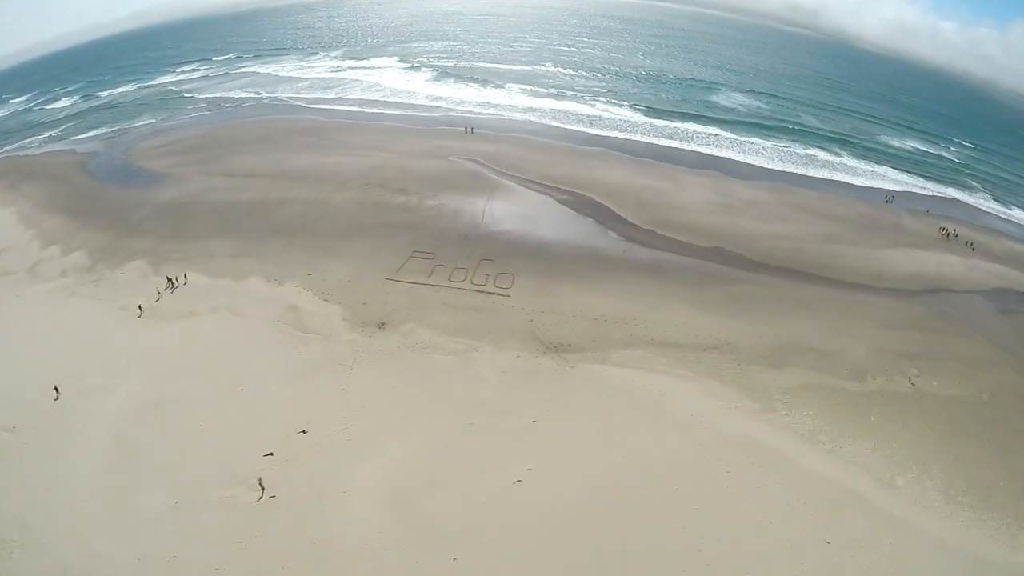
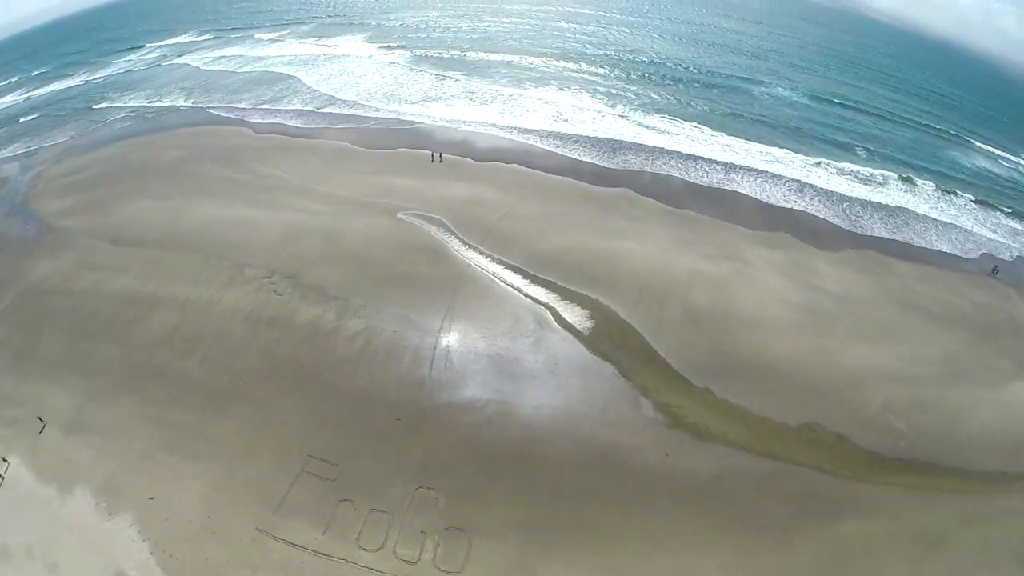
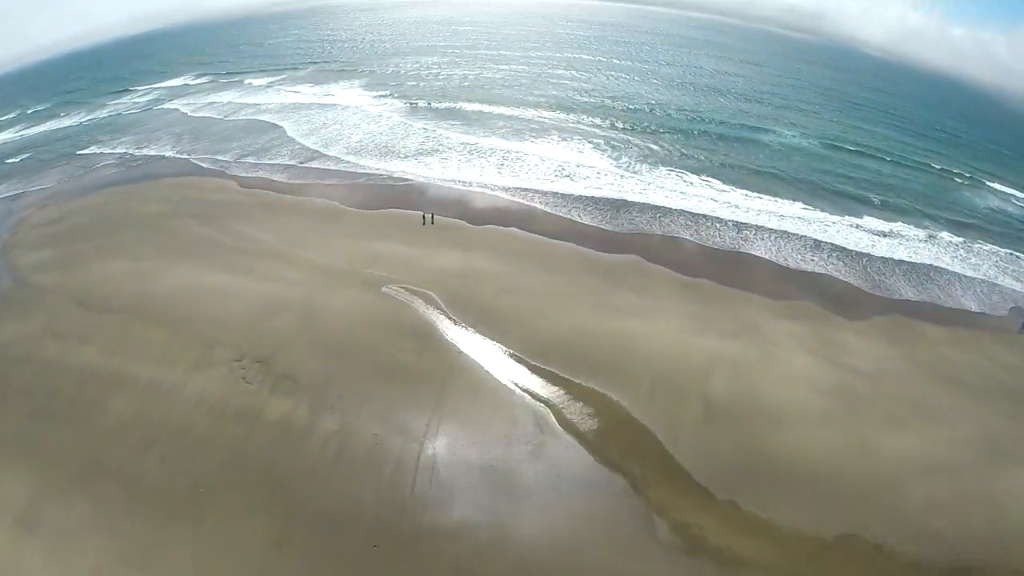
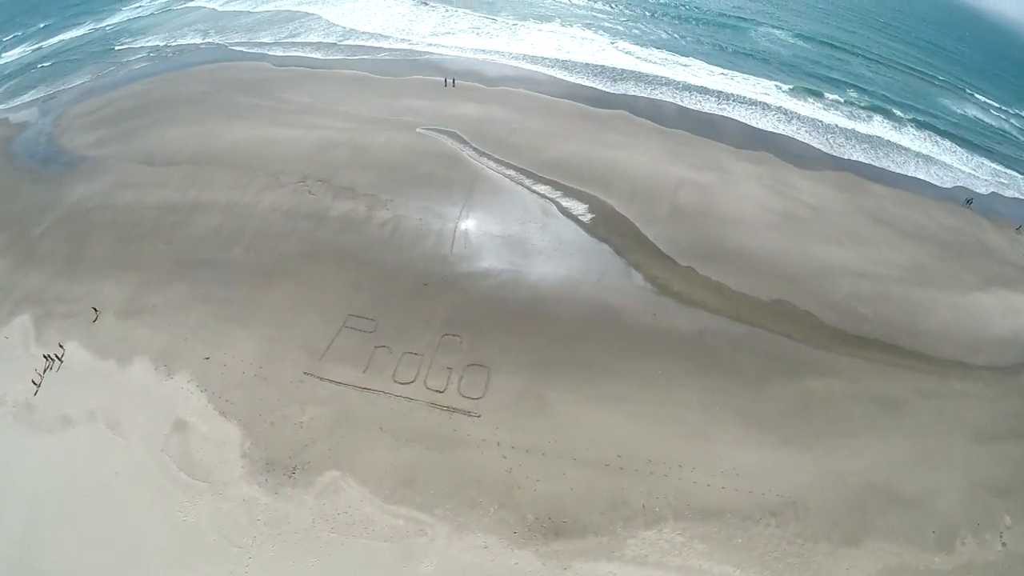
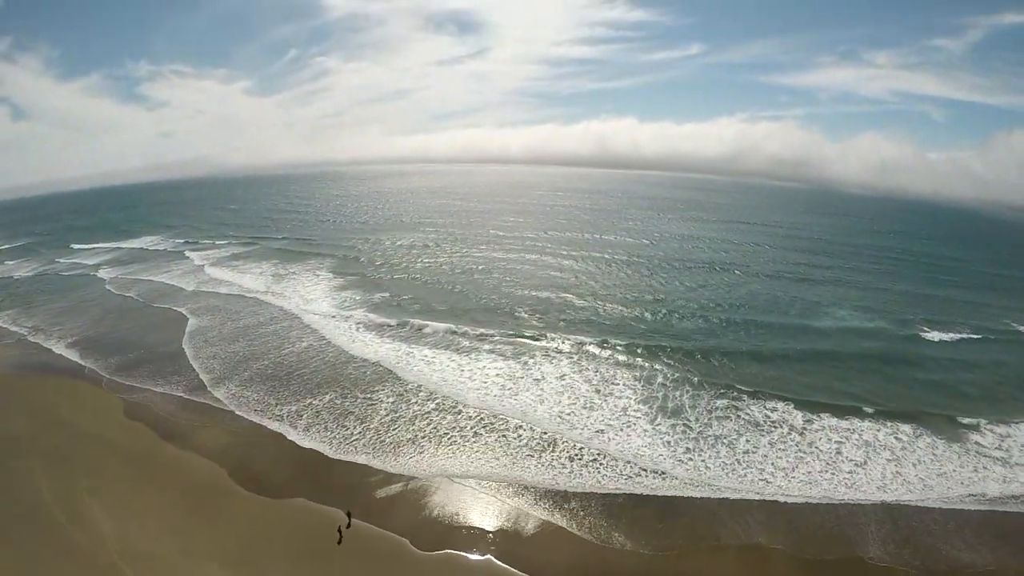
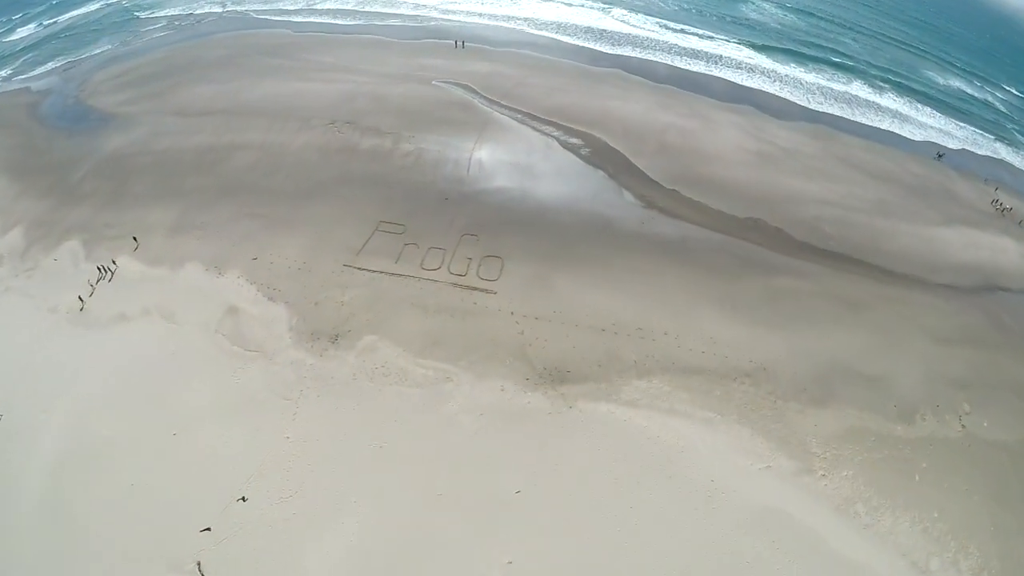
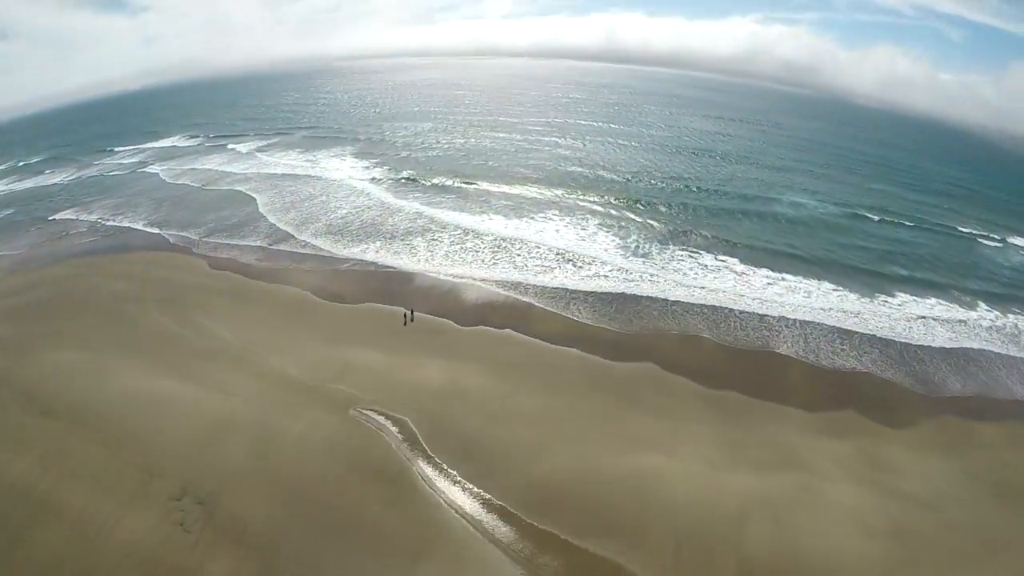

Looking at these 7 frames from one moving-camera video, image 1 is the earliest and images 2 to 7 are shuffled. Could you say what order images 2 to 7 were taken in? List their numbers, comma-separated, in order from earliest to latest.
6, 4, 2, 3, 7, 5
